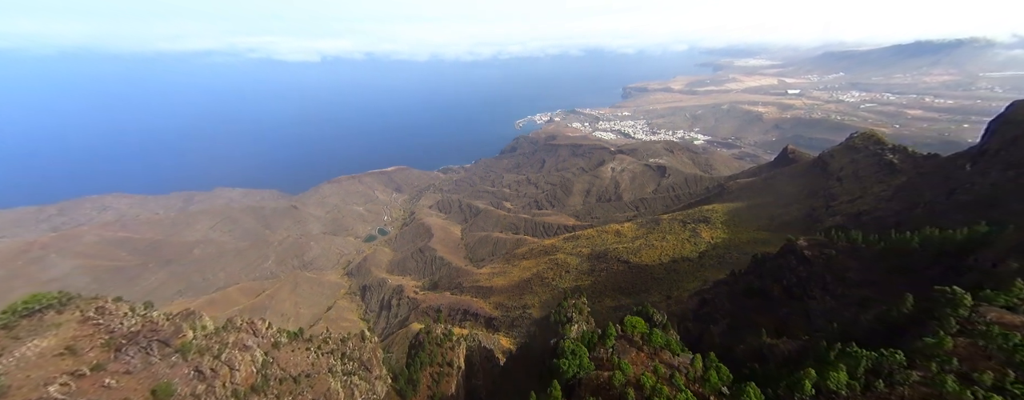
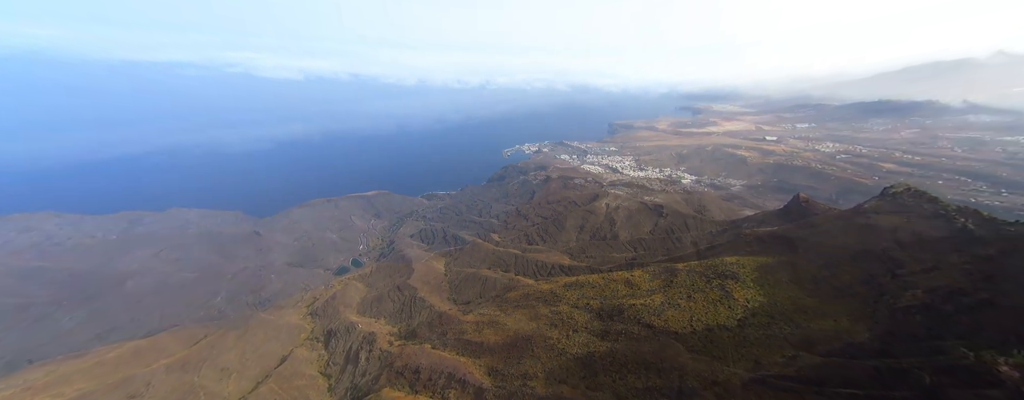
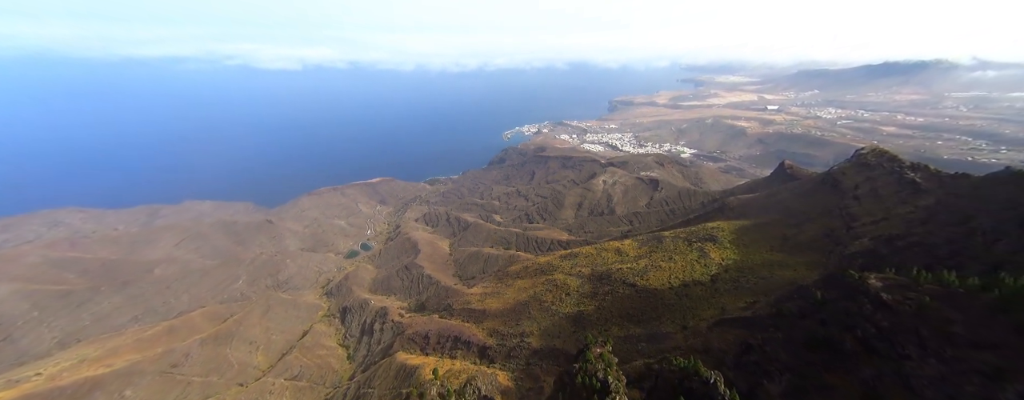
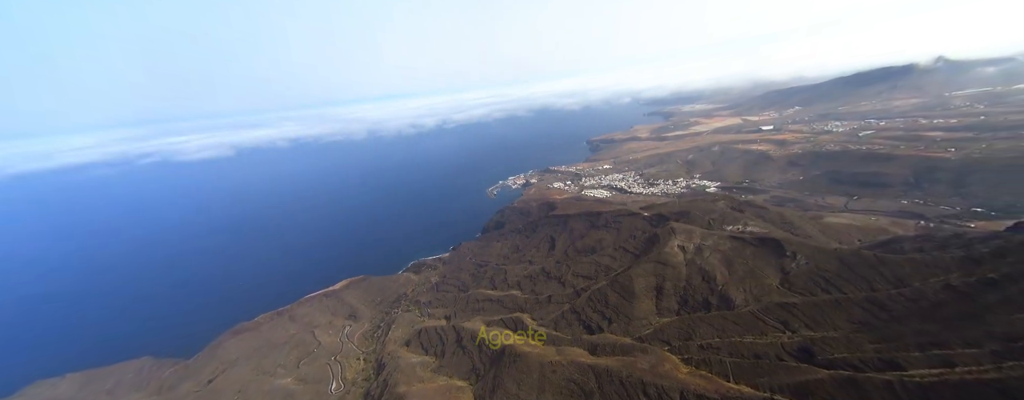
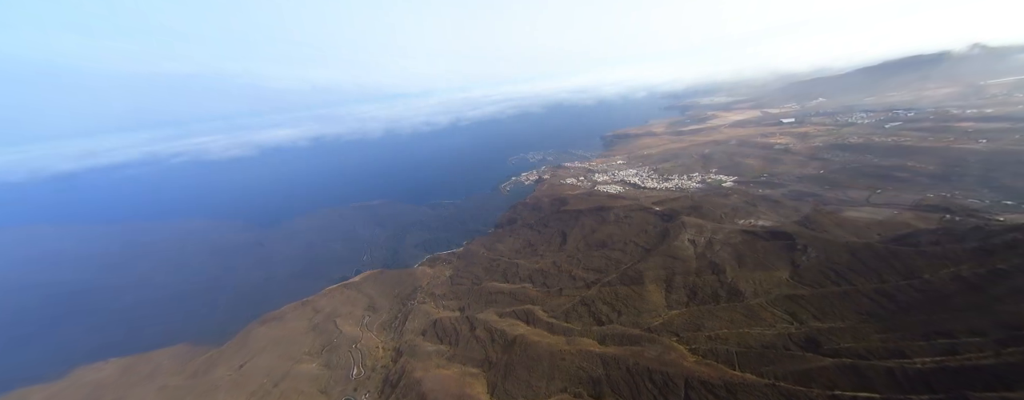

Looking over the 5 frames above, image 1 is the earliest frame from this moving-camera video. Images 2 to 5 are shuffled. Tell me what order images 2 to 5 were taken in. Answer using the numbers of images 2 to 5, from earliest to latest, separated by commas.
3, 2, 5, 4
